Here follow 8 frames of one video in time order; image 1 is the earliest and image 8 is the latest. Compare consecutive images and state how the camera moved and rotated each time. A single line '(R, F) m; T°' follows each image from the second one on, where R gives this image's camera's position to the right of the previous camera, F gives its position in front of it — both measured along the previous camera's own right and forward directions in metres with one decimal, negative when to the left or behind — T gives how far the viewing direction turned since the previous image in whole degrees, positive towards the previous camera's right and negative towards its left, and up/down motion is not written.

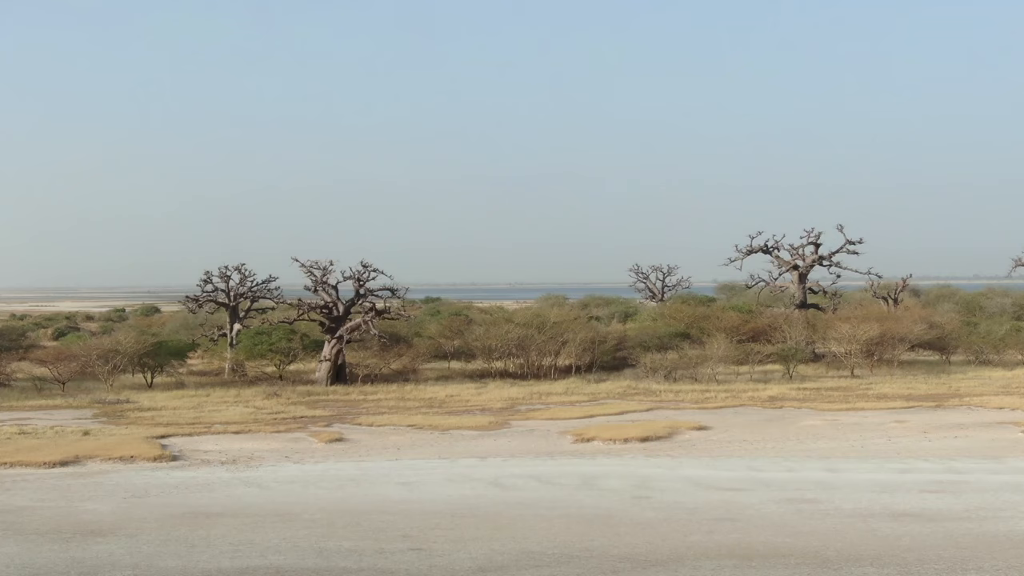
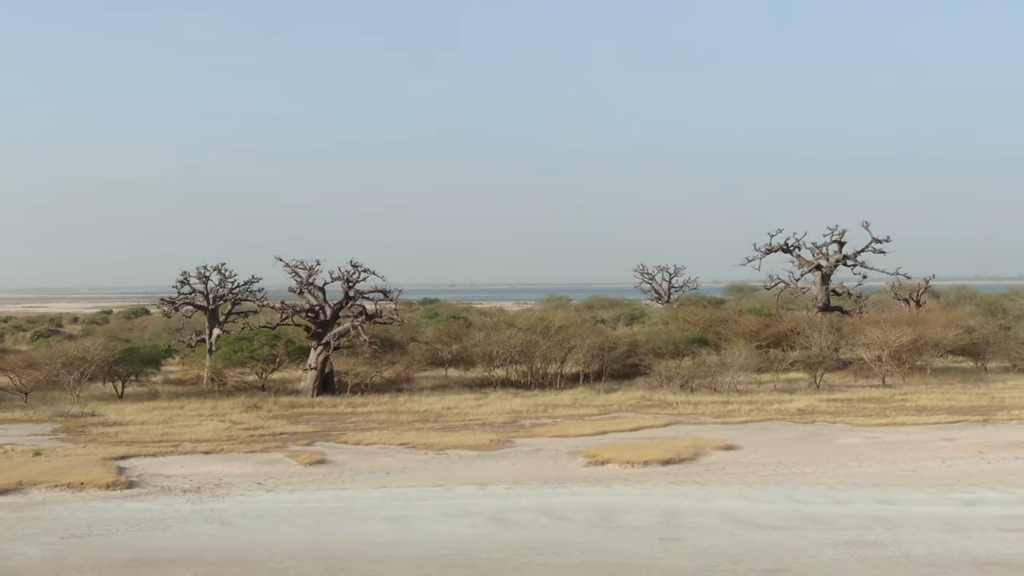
(-0.1, +2.3) m; 0°
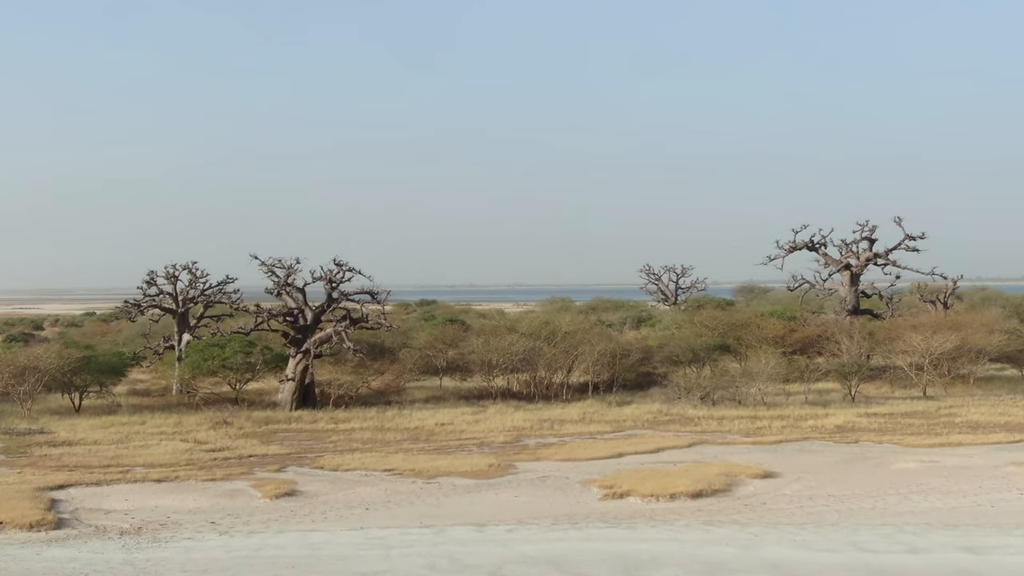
(0.0, +2.7) m; 0°
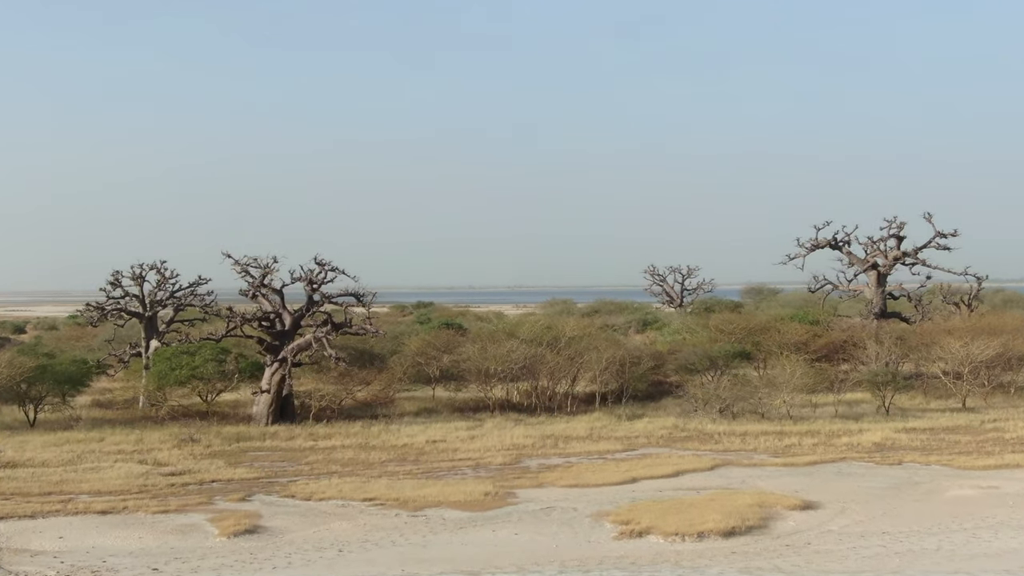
(0.0, +2.2) m; 0°
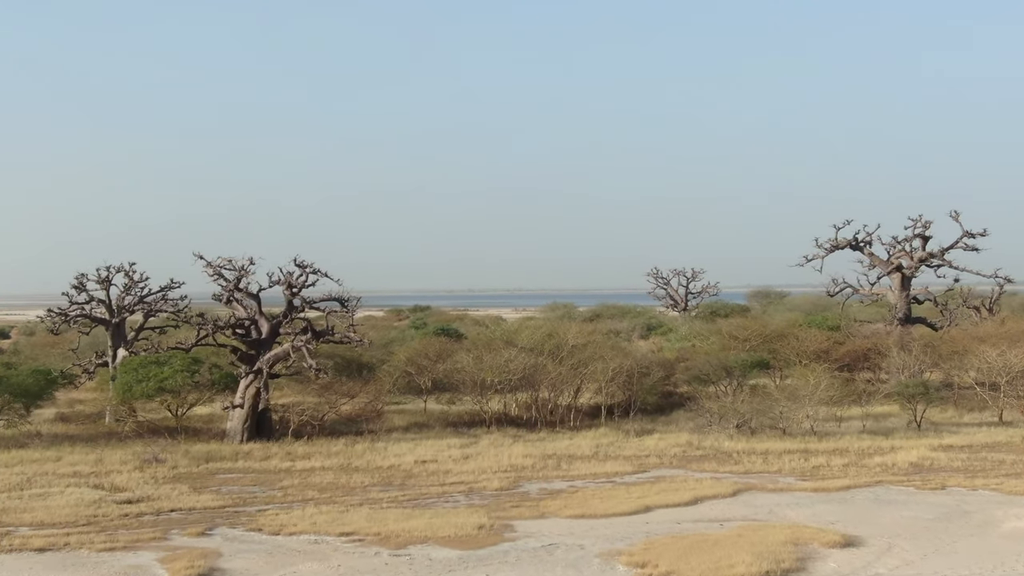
(0.0, +1.8) m; 0°
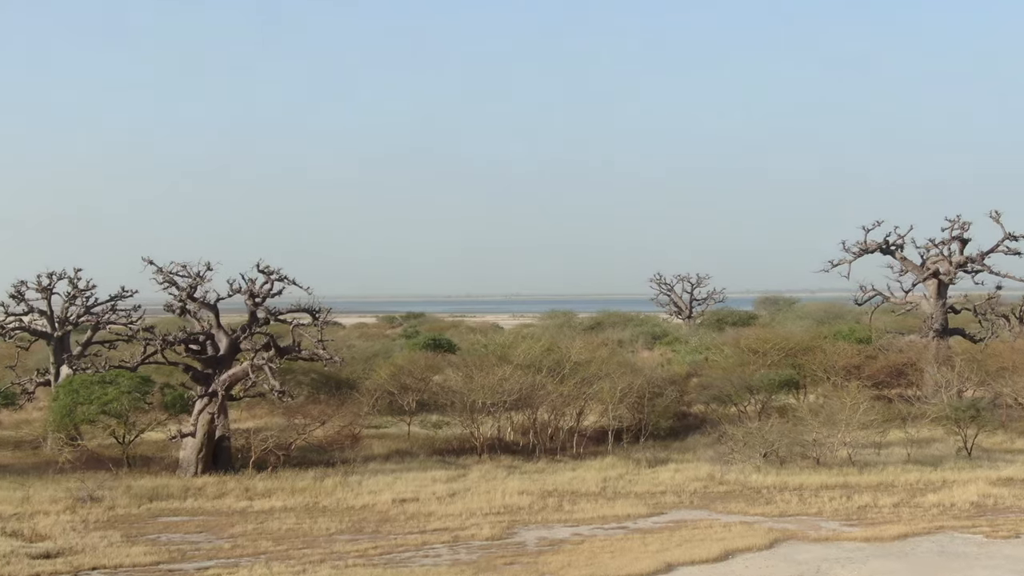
(0.0, +2.5) m; 0°
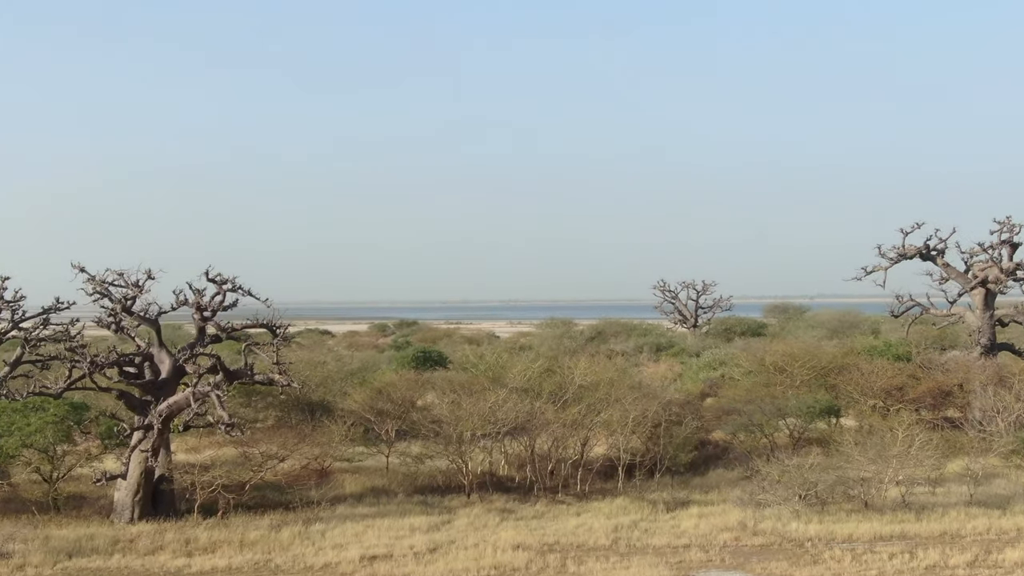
(0.0, +2.6) m; 0°
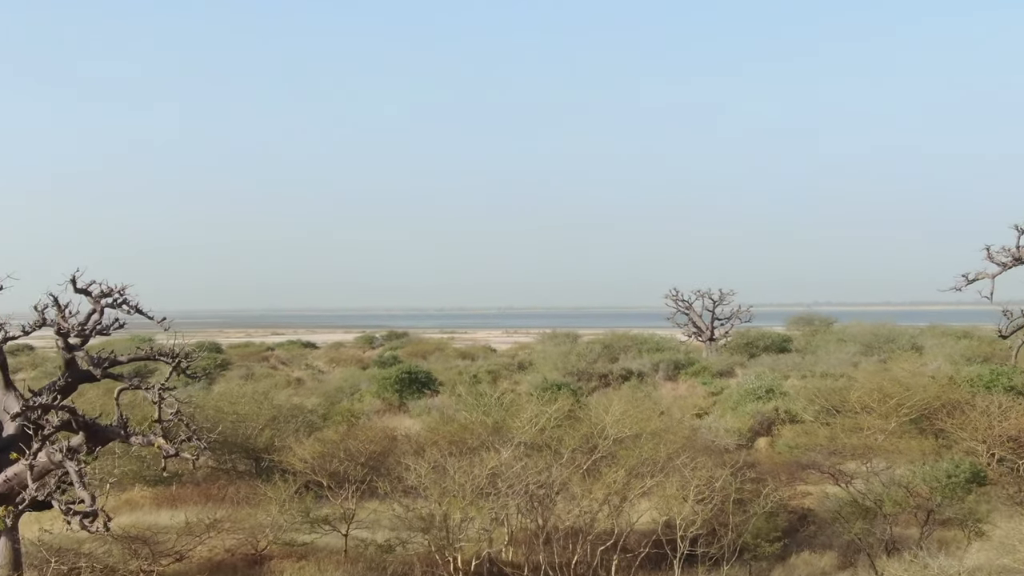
(-0.1, +4.6) m; 0°
